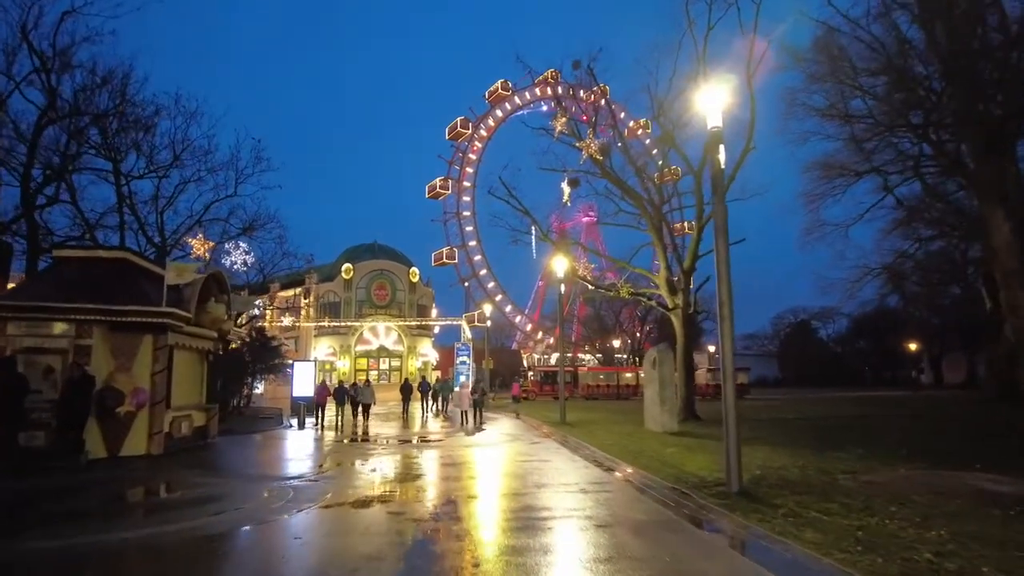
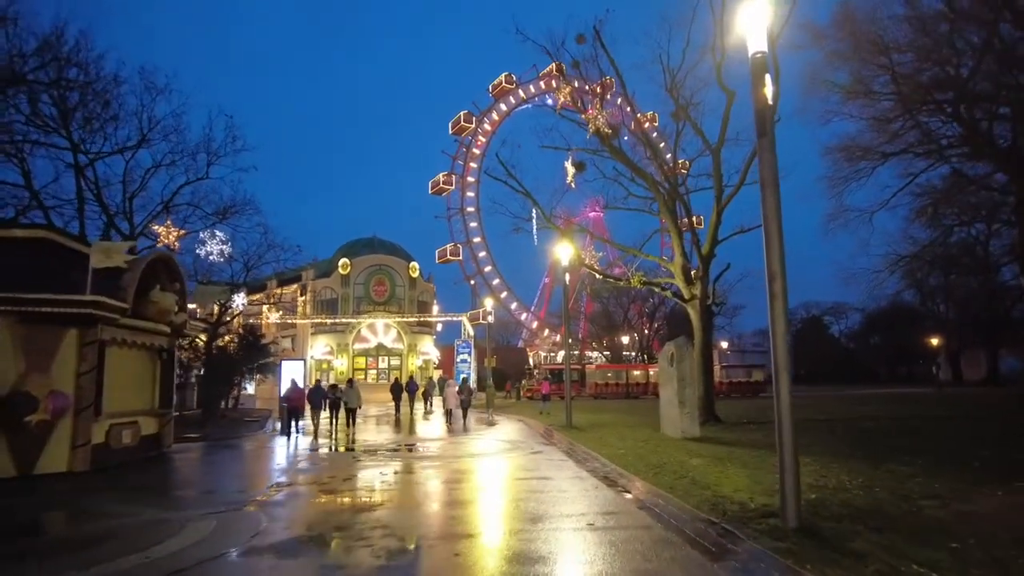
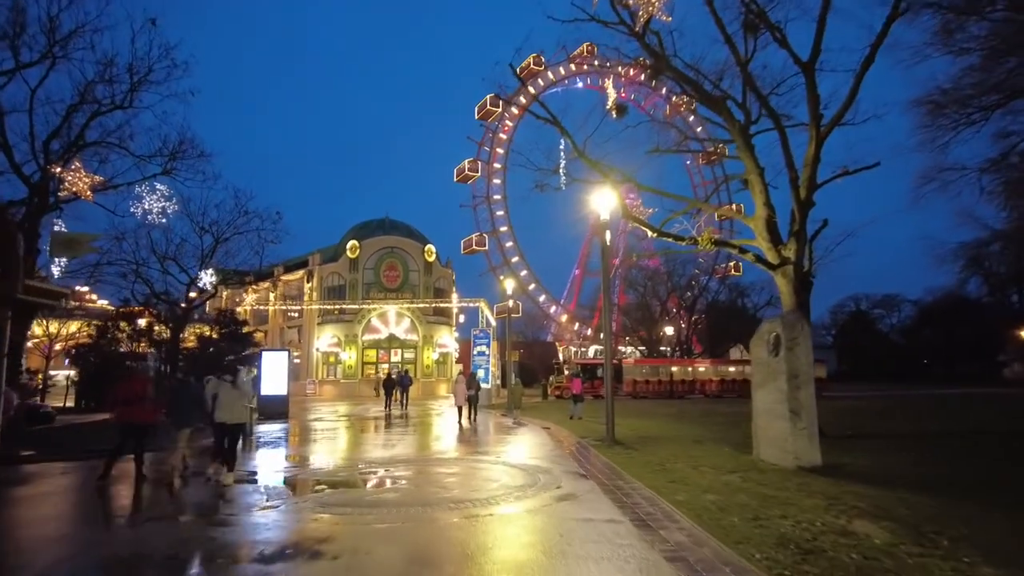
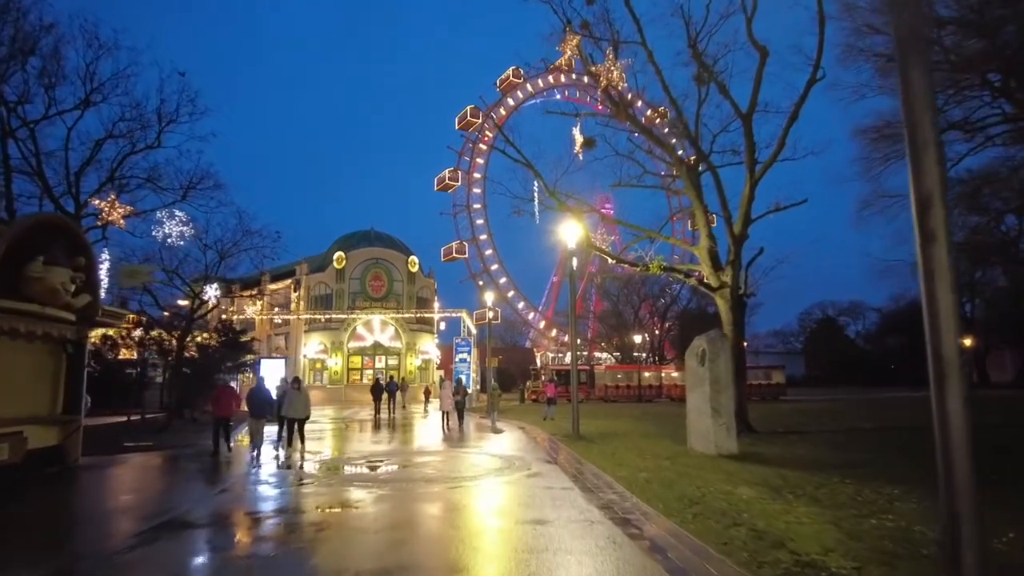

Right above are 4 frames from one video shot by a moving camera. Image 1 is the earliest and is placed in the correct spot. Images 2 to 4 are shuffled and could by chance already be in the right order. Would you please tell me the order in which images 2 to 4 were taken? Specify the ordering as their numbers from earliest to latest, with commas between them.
2, 4, 3
